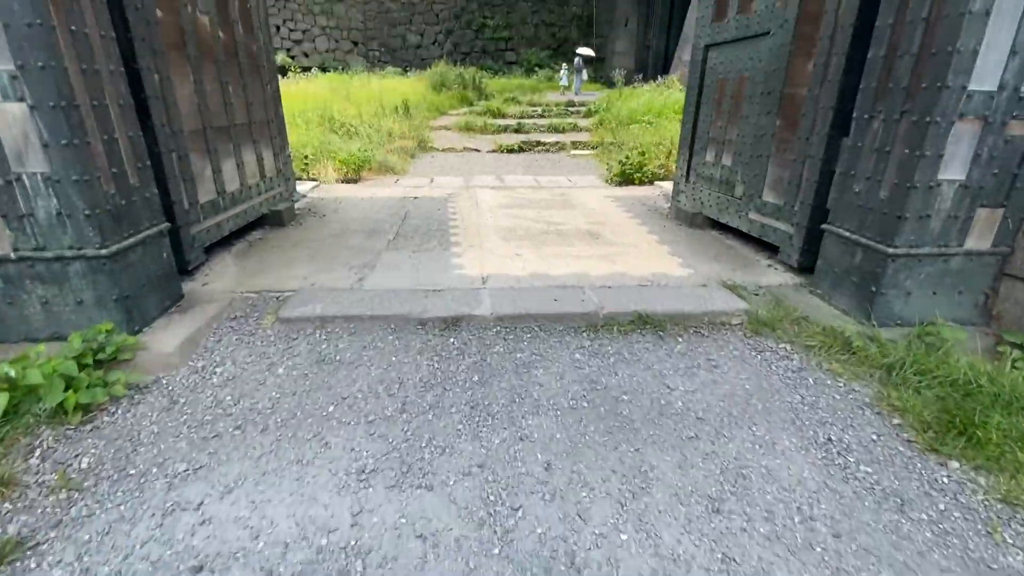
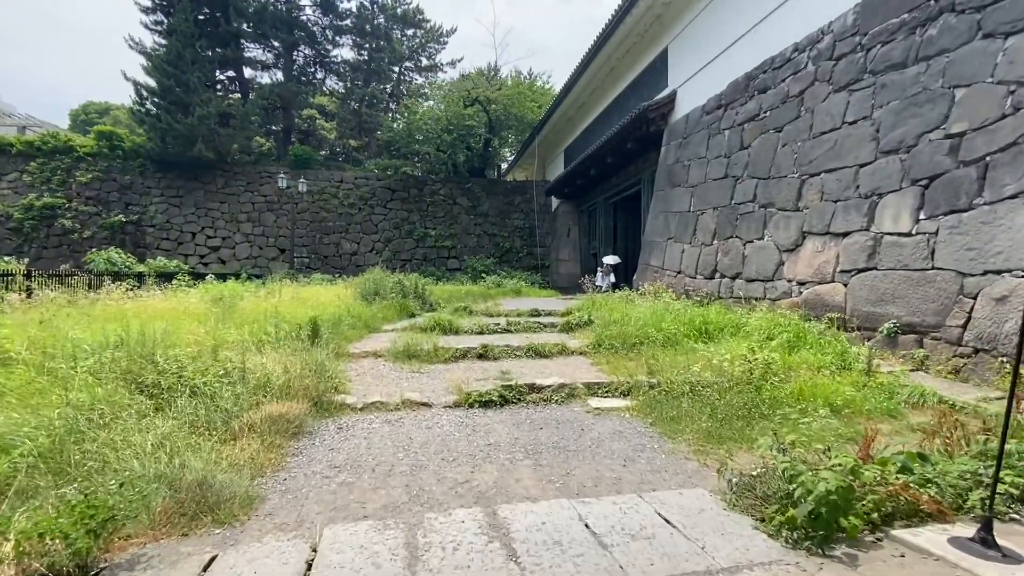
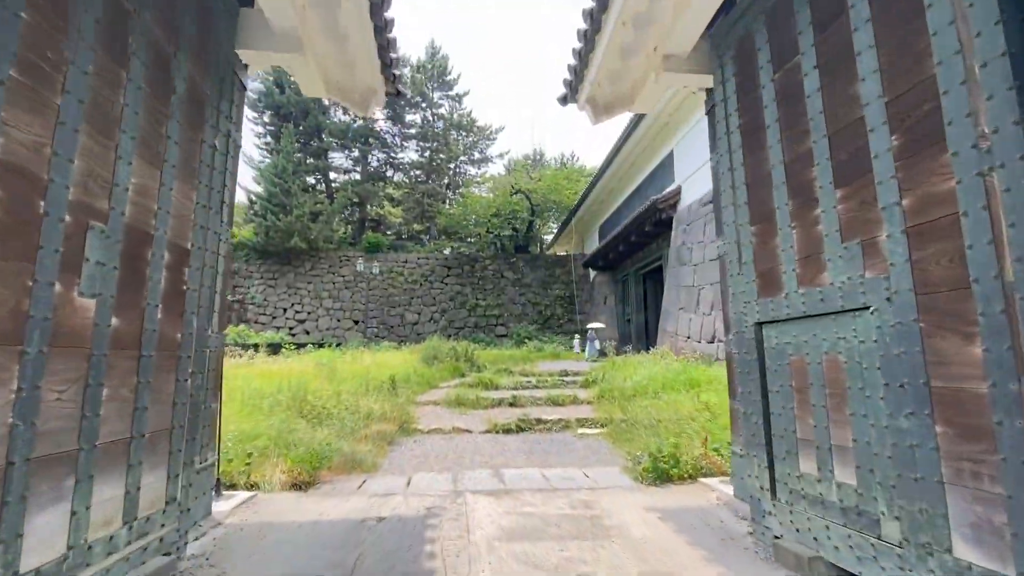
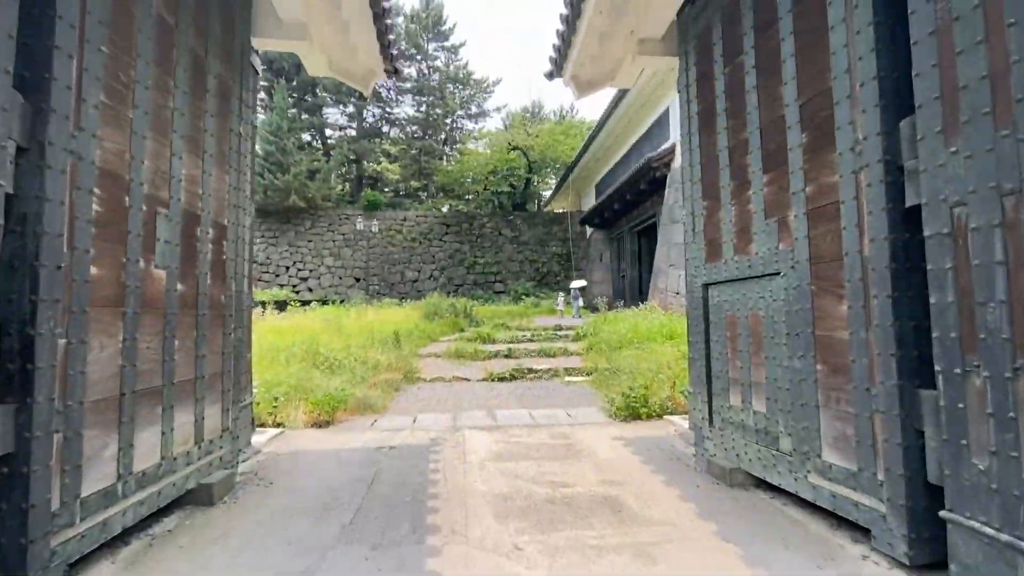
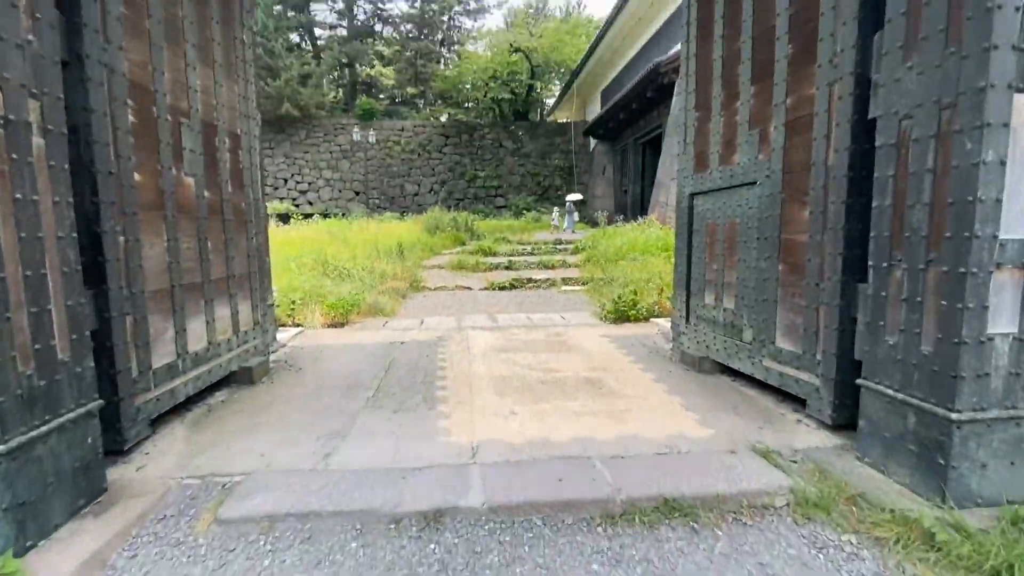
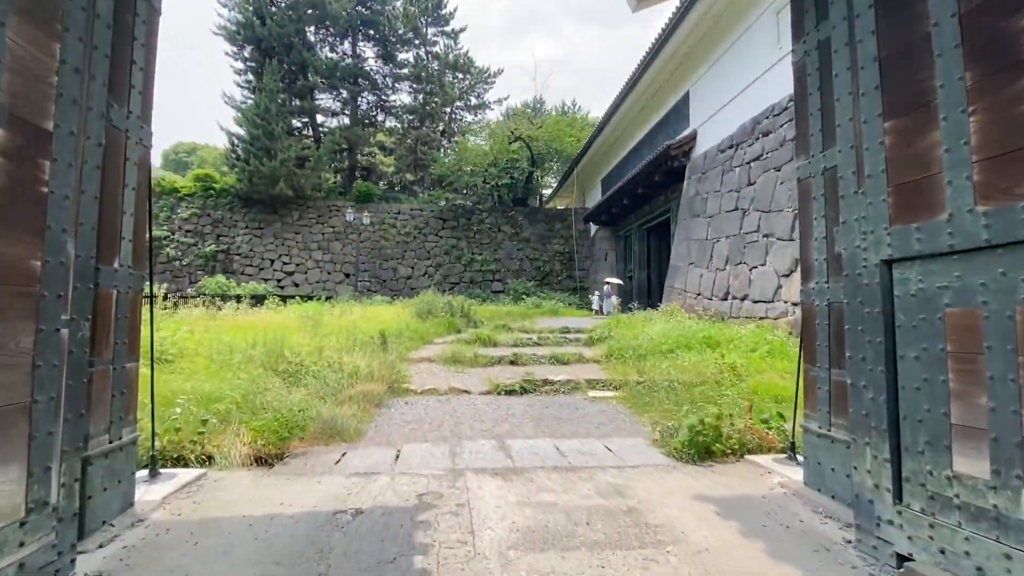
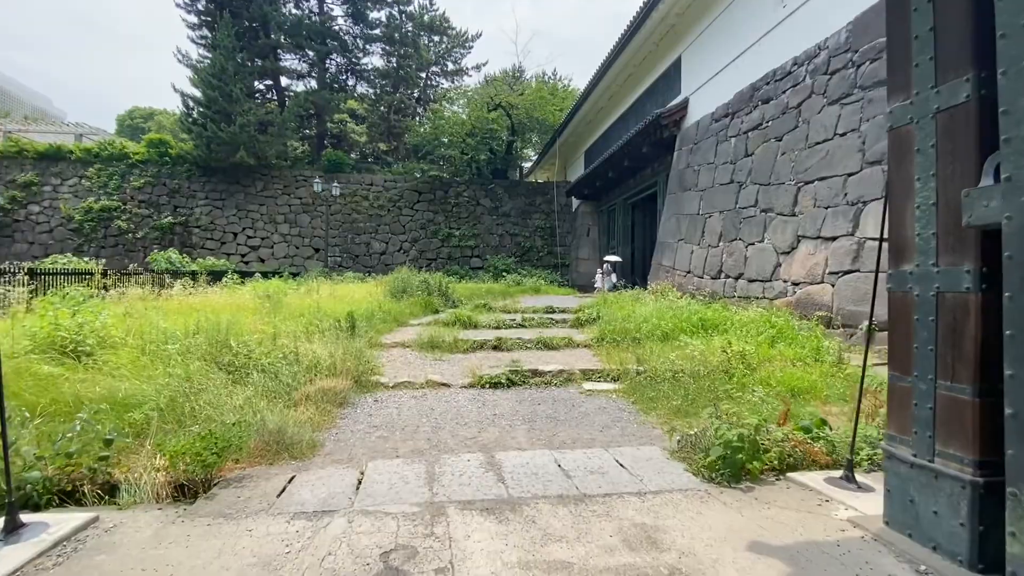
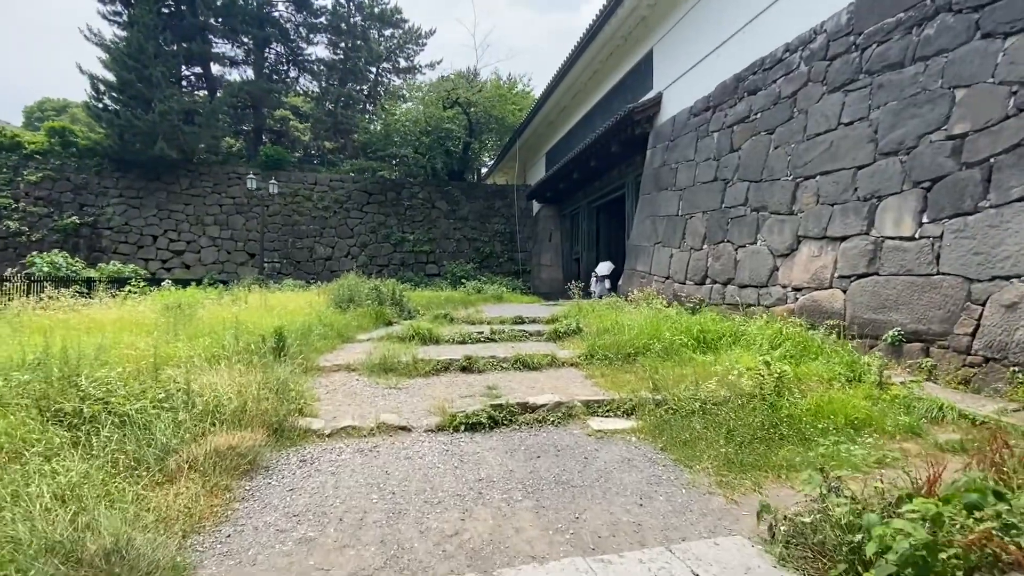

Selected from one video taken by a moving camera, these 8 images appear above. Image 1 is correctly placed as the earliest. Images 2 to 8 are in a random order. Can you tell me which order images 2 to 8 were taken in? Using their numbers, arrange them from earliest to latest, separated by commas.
5, 4, 3, 6, 7, 2, 8
